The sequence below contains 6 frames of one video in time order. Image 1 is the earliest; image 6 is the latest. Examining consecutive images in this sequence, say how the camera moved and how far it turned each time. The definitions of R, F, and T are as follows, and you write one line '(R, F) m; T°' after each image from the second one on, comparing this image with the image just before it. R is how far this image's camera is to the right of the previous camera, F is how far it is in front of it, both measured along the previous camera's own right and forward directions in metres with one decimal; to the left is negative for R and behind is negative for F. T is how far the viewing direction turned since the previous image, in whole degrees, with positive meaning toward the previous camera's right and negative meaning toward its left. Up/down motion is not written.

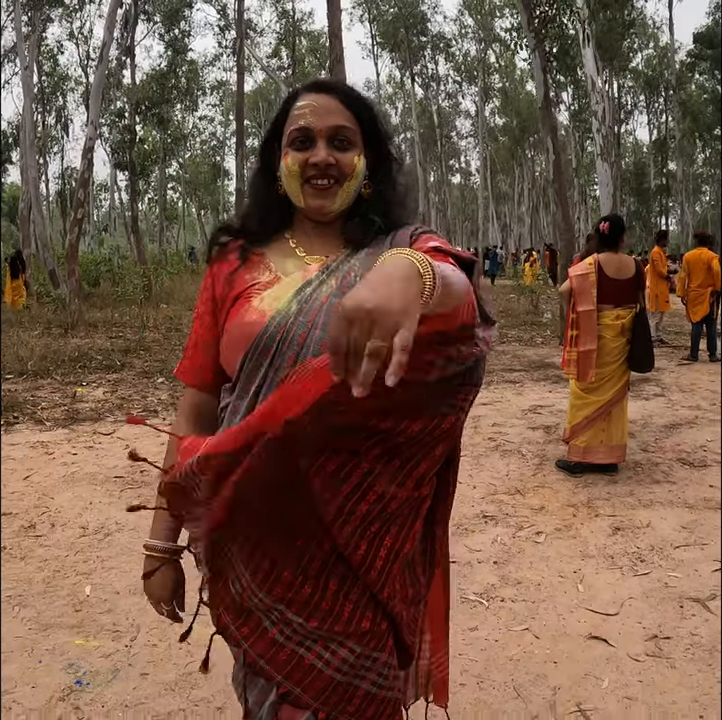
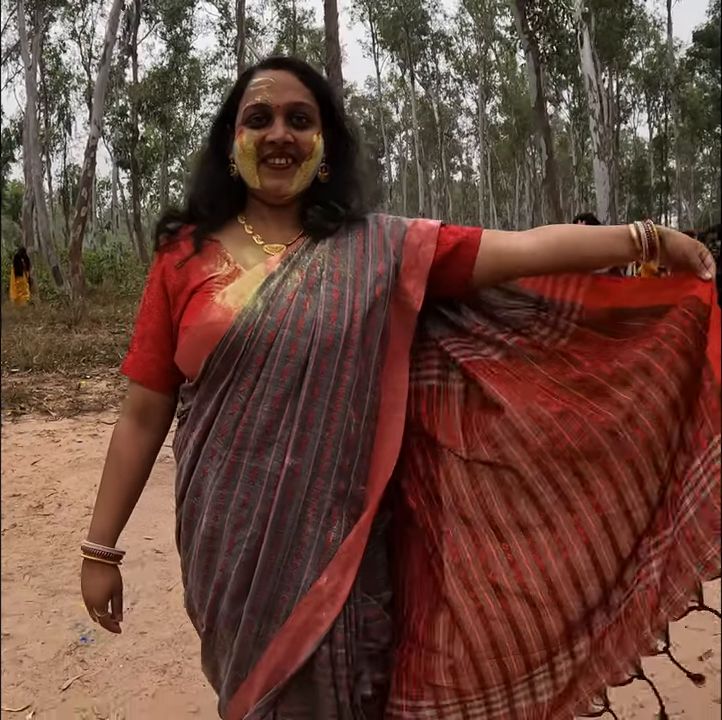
(+0.1, -0.2) m; 0°
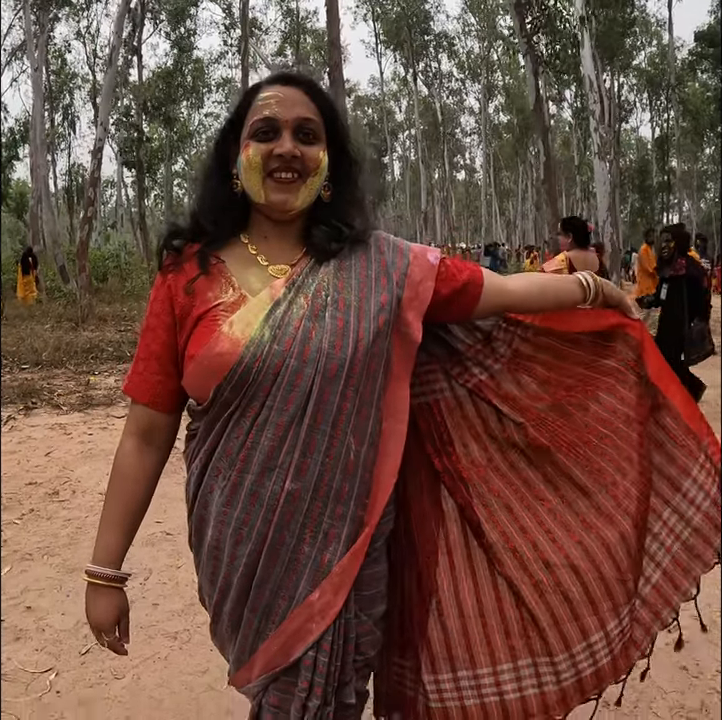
(0.0, -0.2) m; 0°
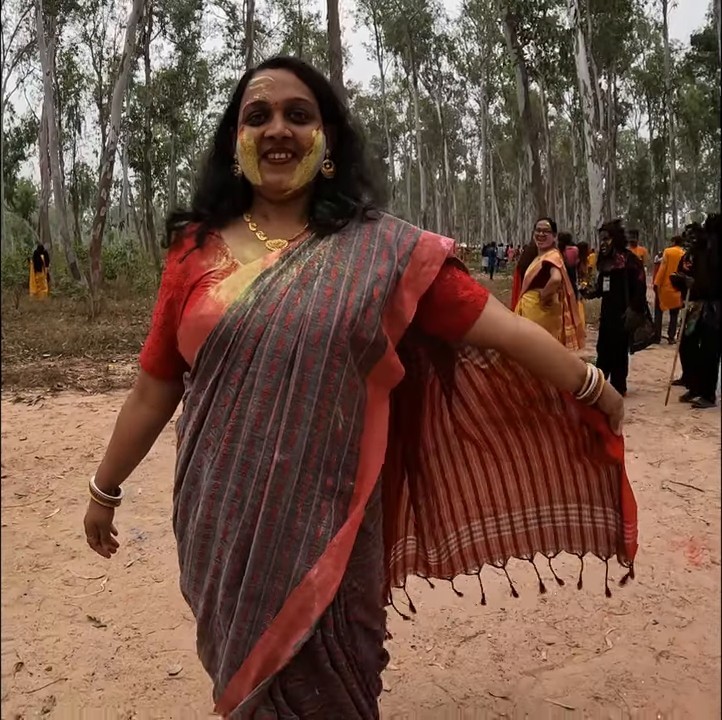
(0.0, -0.6) m; 0°
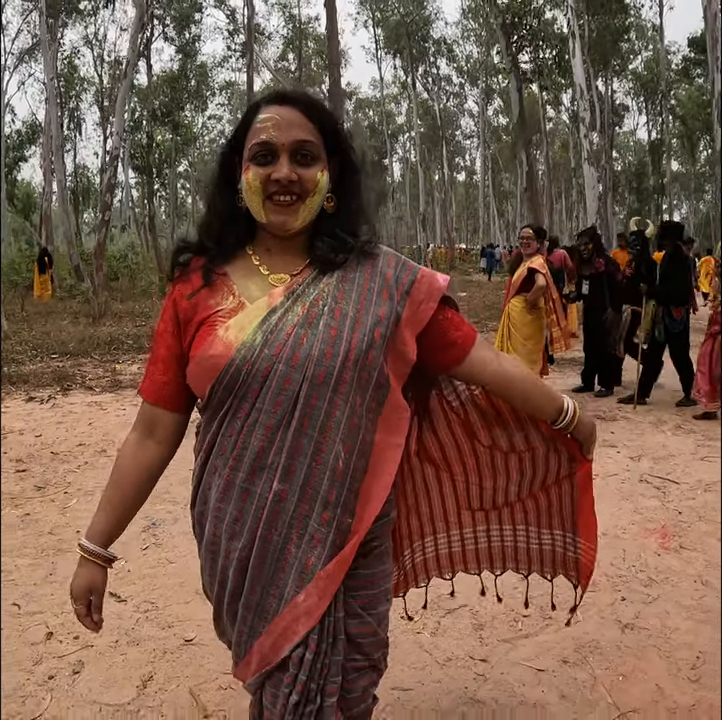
(0.0, -0.3) m; 0°
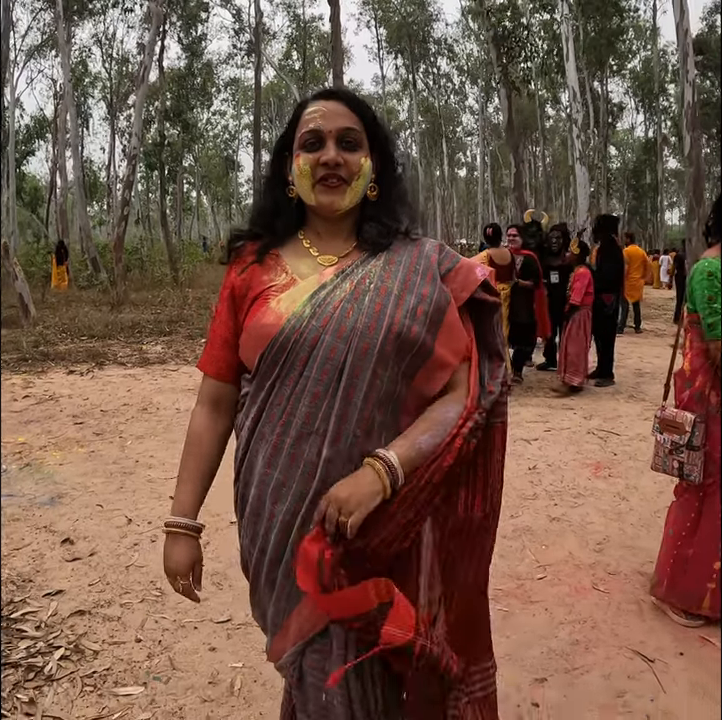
(0.0, -0.9) m; 0°
